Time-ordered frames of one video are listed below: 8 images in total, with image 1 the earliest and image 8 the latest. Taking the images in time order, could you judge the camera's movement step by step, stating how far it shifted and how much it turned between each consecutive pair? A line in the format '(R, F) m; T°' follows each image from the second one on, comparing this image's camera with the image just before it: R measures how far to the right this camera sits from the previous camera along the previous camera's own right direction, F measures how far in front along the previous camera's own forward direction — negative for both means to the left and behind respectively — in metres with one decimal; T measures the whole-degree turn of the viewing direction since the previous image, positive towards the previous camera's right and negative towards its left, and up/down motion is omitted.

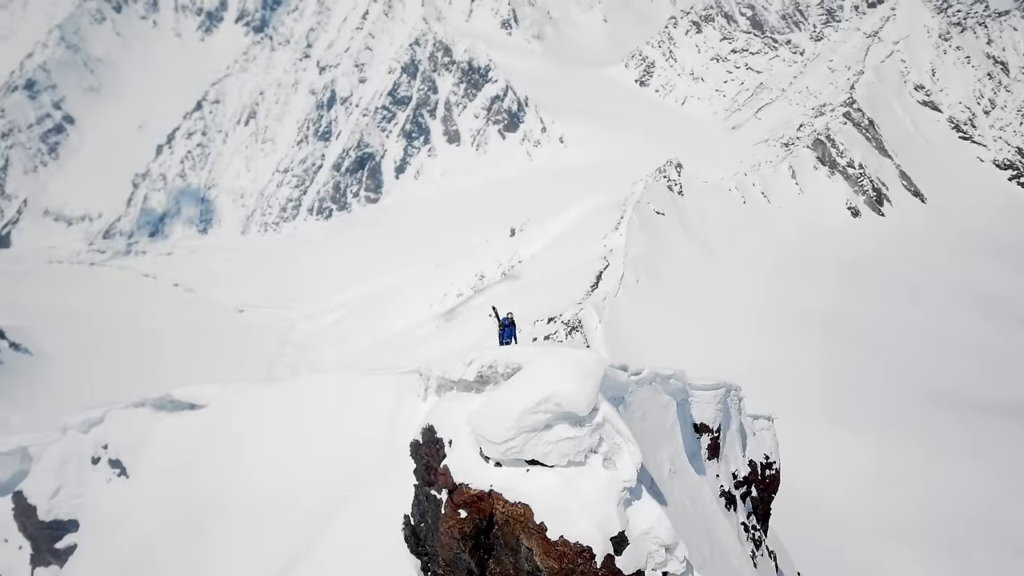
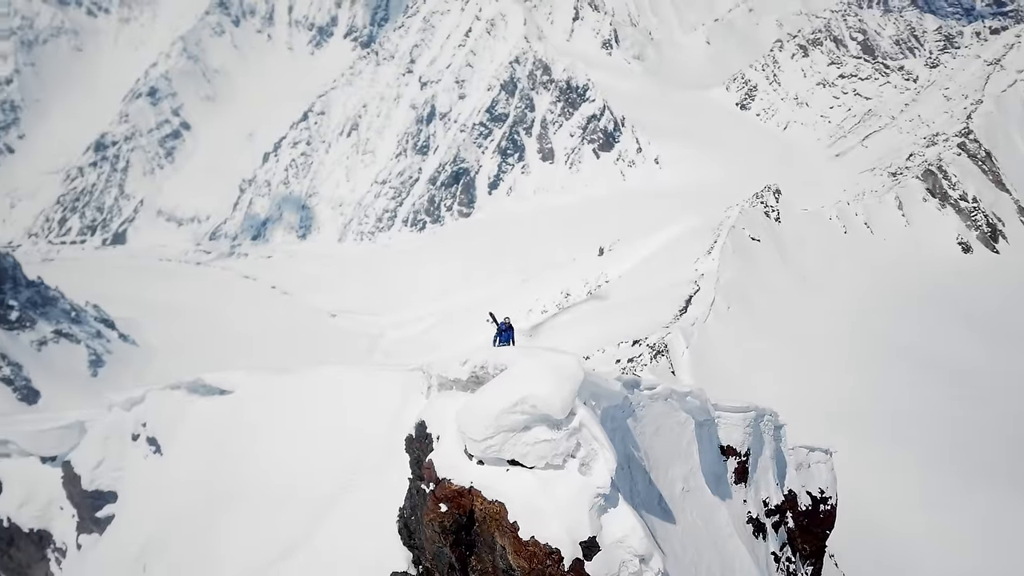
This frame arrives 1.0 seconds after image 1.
(+2.0, -0.3) m; -6°
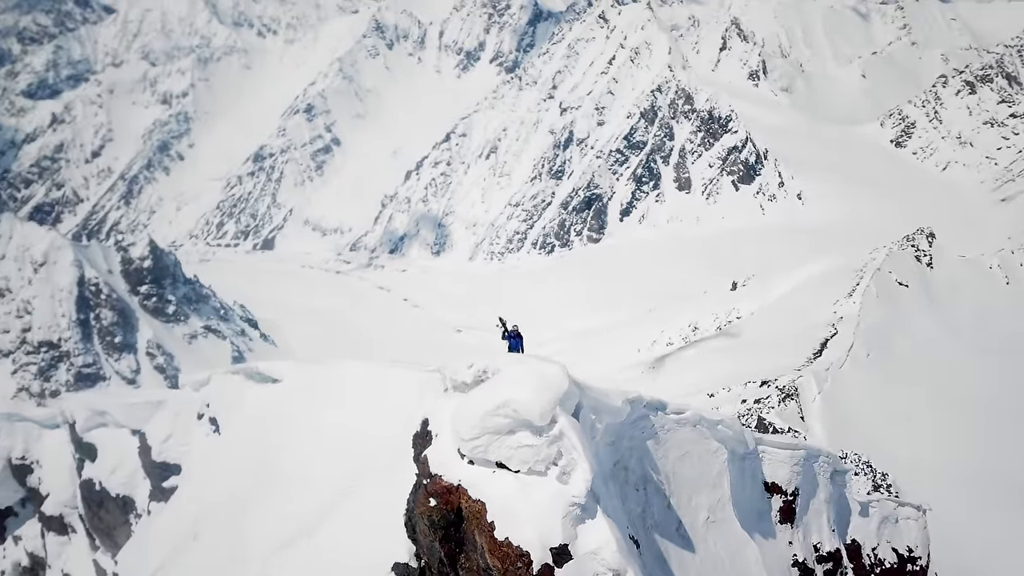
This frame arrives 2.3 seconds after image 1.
(+2.7, -0.4) m; -9°
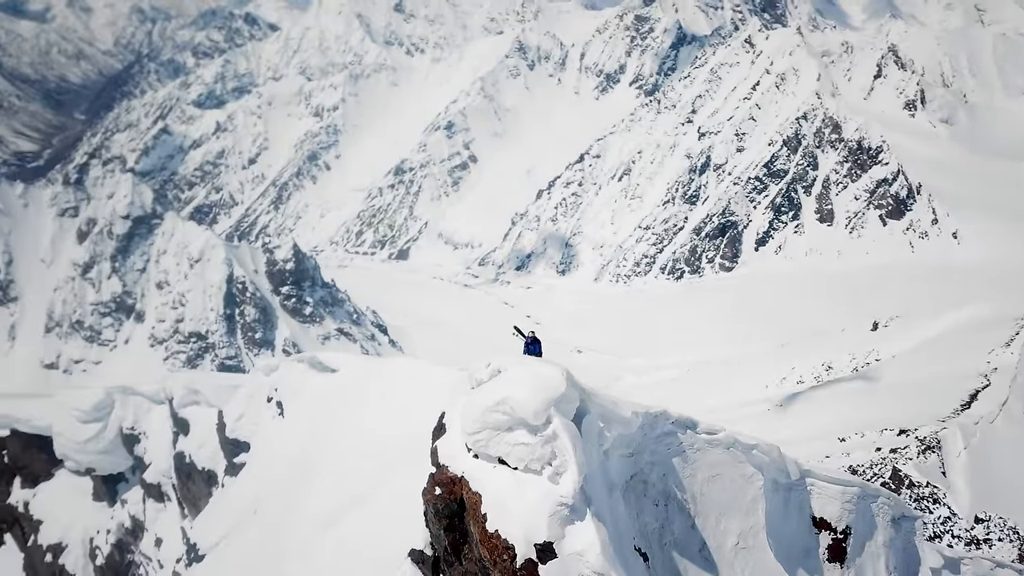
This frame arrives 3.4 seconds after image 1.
(+2.5, -0.5) m; -9°
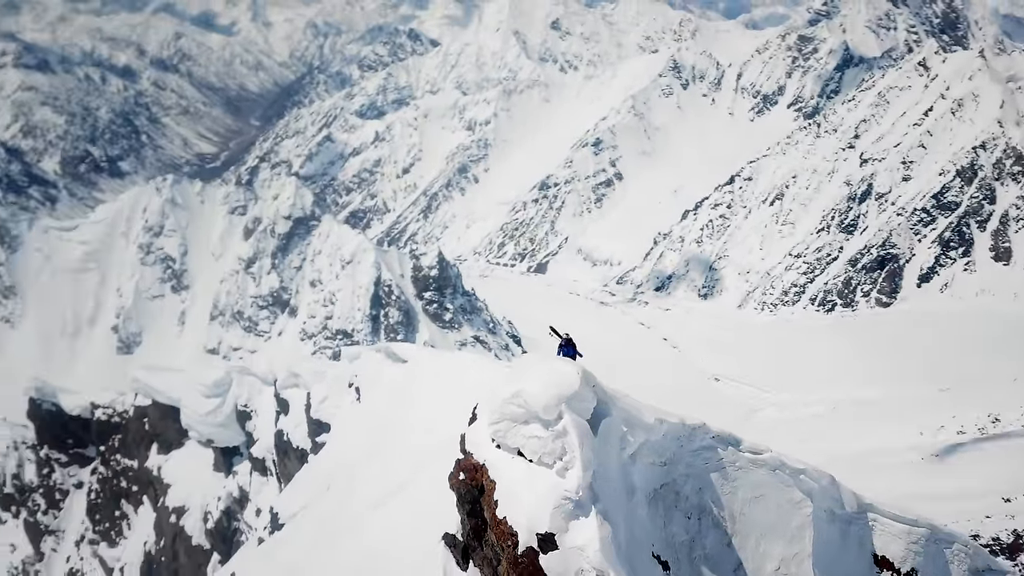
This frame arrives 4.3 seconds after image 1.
(+2.5, -0.6) m; -10°
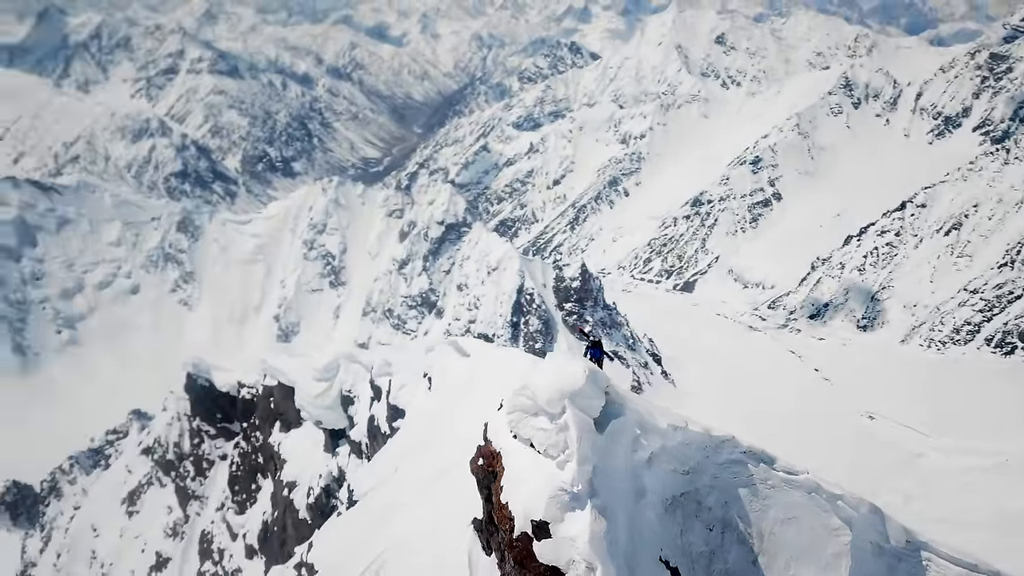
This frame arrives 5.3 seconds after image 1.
(+2.9, -0.7) m; -10°
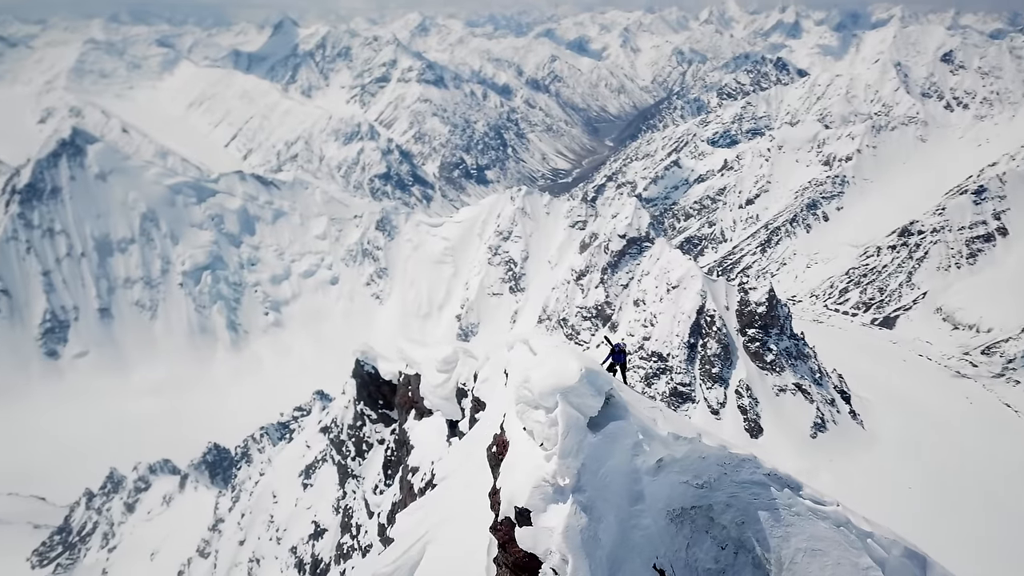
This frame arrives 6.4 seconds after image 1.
(+4.1, -0.5) m; -13°
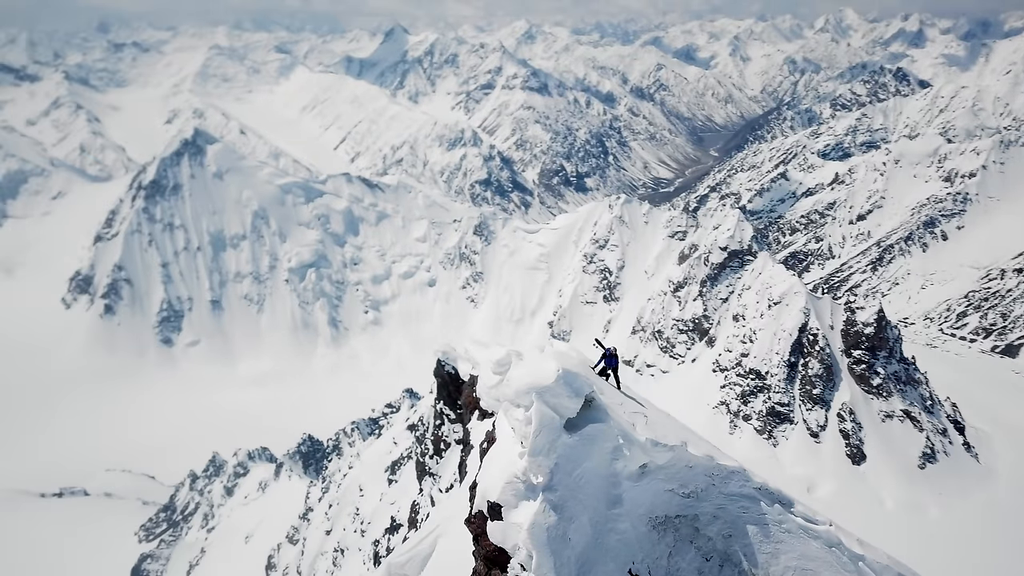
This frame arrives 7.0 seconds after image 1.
(+2.7, -0.3) m; -7°
